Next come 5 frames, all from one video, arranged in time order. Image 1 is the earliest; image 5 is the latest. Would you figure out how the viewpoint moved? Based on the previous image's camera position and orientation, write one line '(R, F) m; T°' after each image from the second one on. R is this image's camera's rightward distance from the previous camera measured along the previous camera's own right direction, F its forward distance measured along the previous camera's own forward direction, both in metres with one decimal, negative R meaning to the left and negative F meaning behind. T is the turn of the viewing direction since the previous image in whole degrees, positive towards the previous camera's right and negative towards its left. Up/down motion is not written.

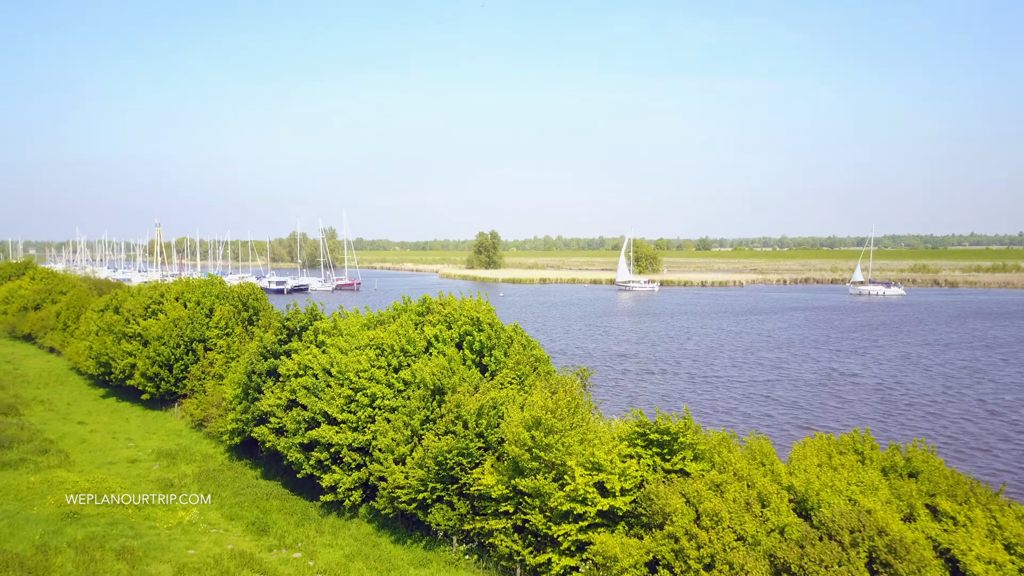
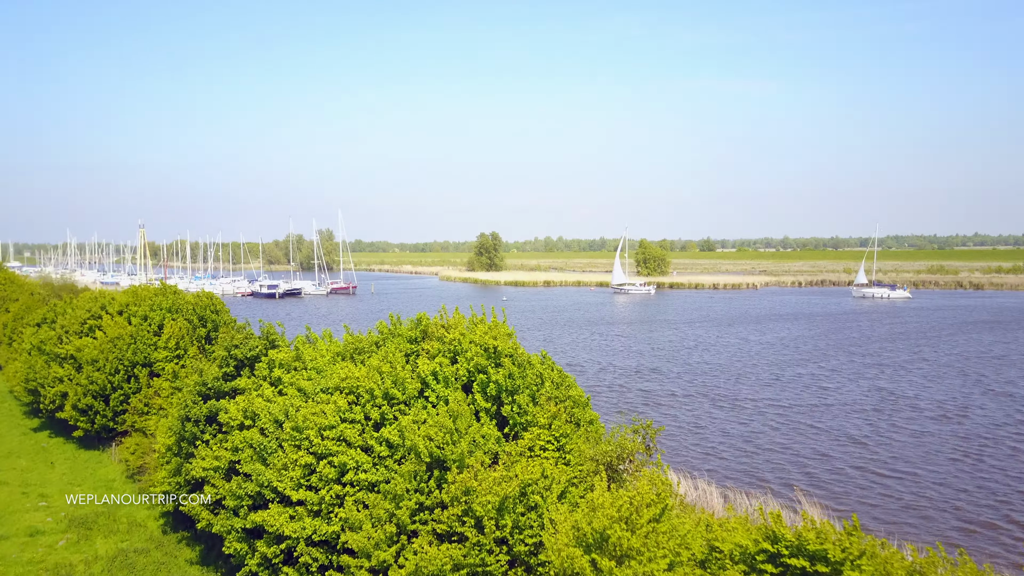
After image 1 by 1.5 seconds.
(-0.8, +7.4) m; 0°
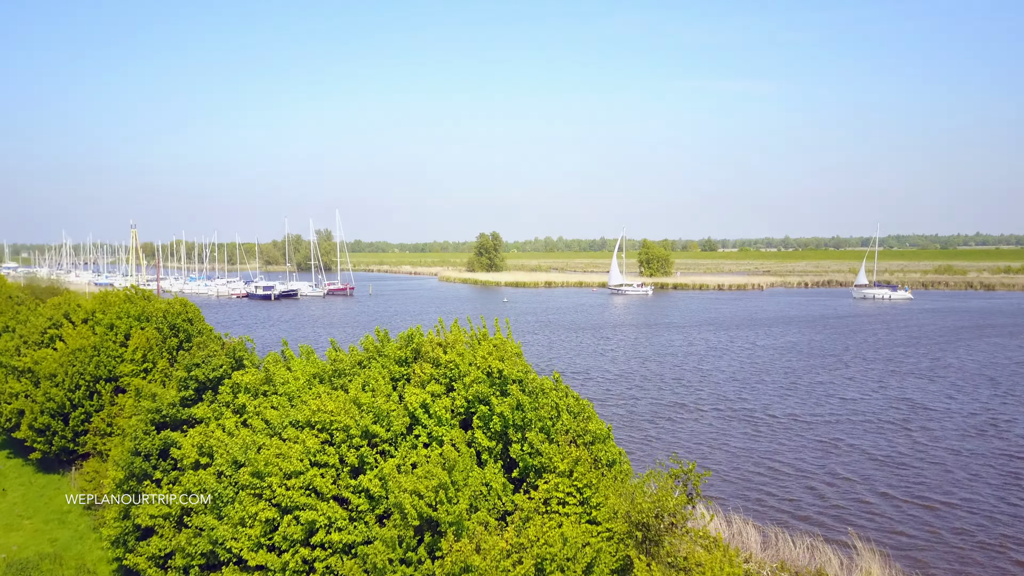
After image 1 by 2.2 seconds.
(-0.2, +3.2) m; 0°
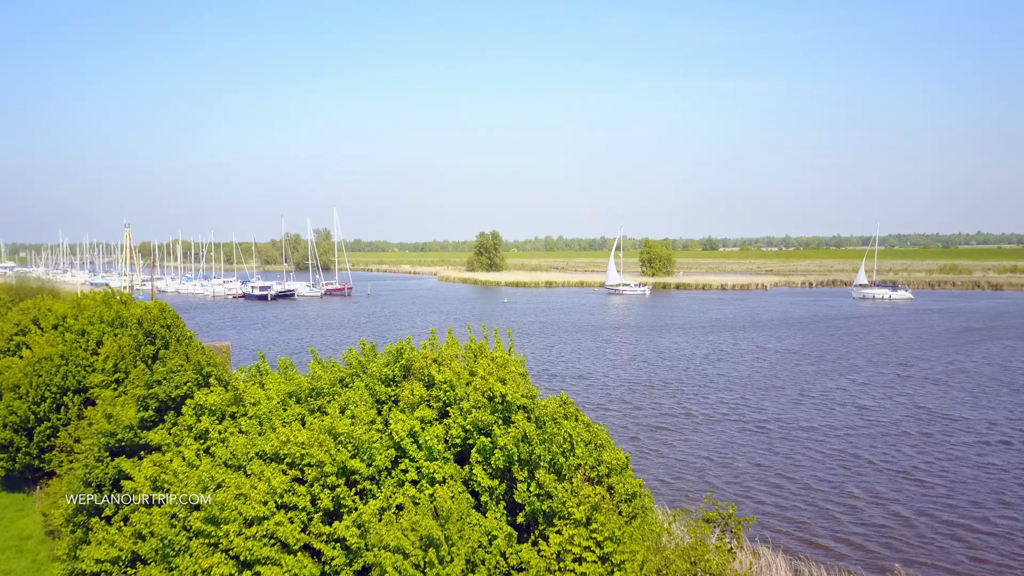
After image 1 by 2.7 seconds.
(-0.1, +2.2) m; 0°
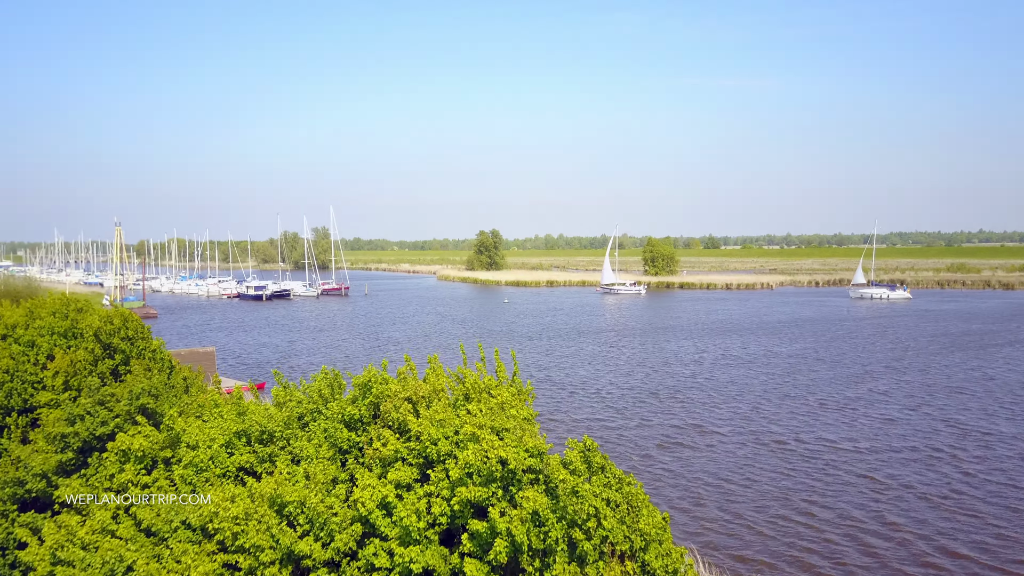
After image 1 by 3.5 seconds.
(-0.1, +3.1) m; 0°
